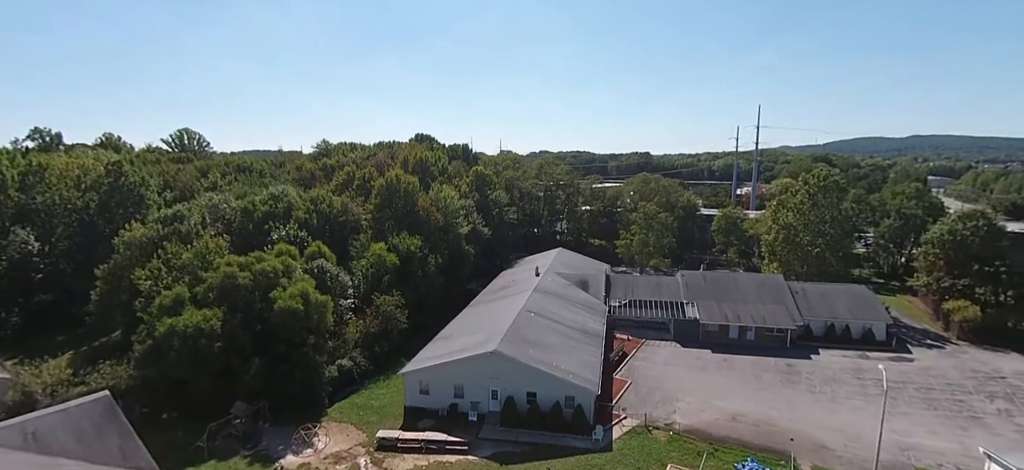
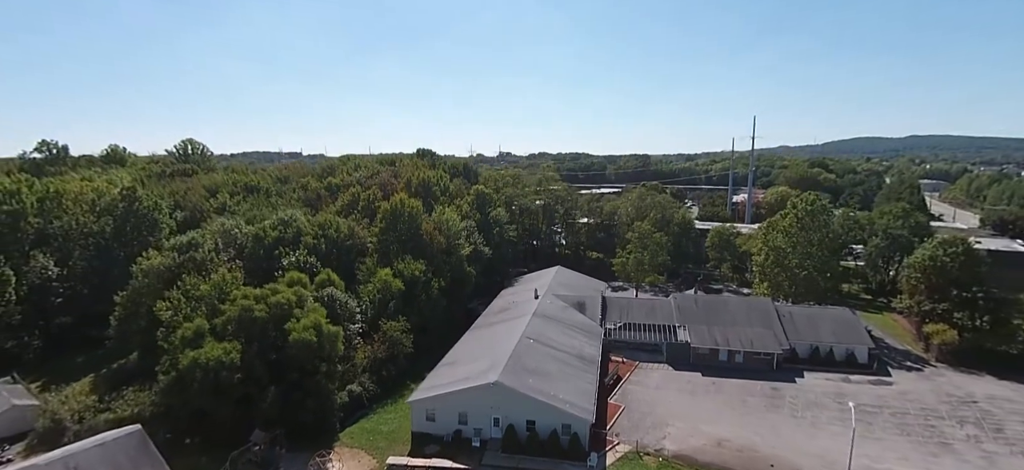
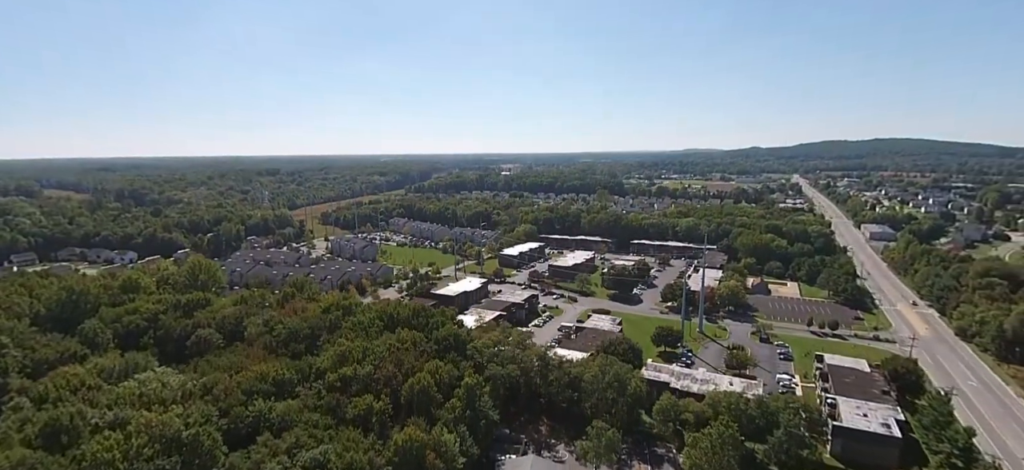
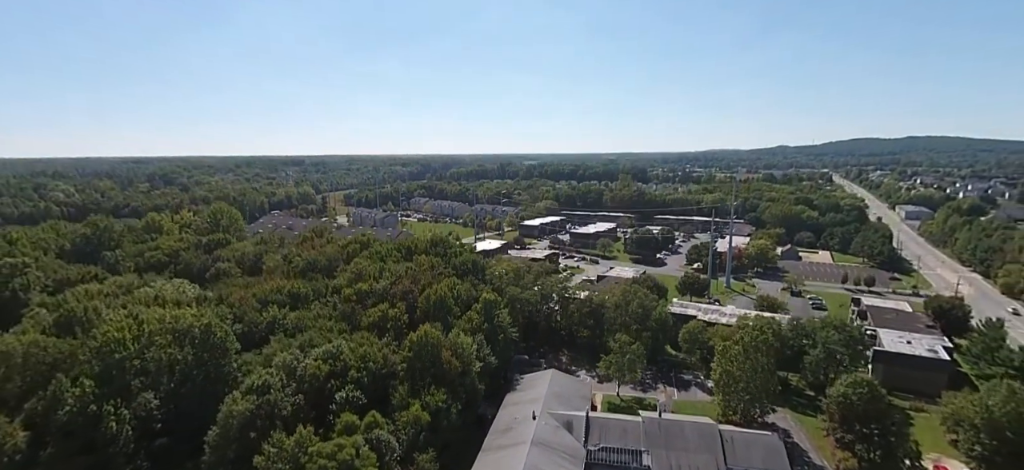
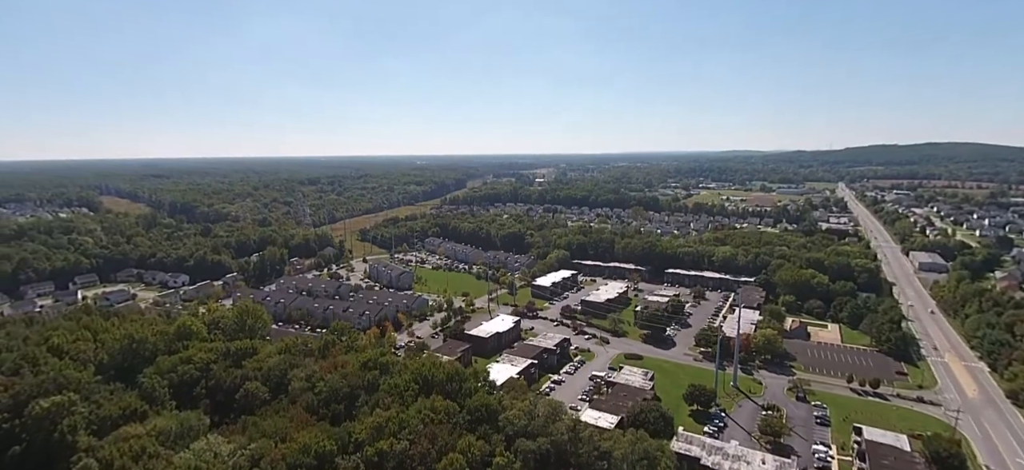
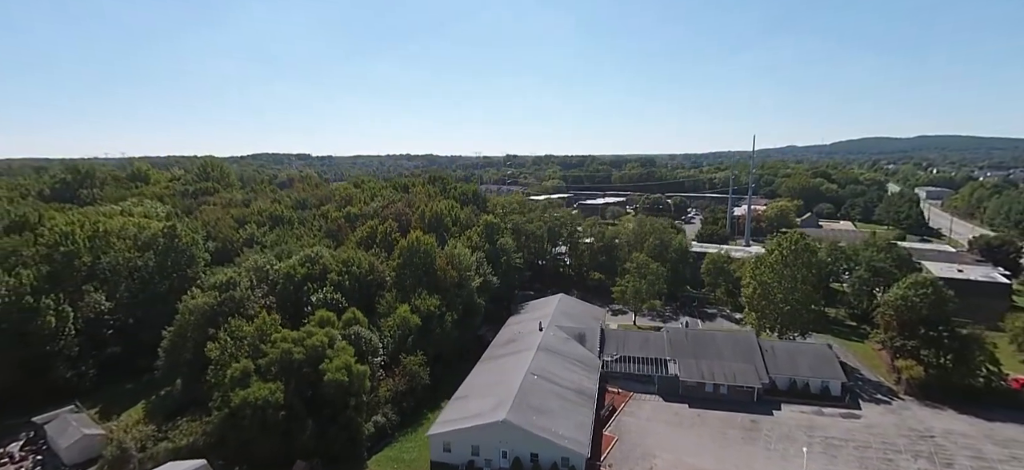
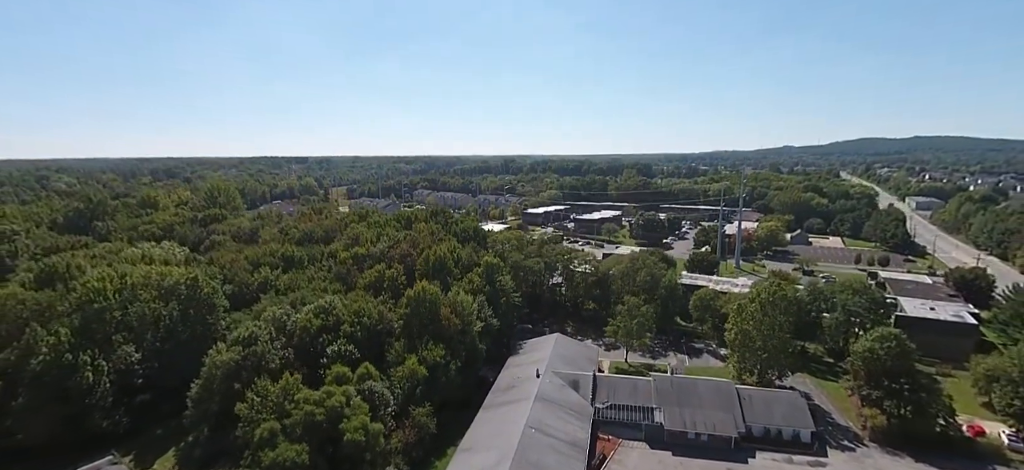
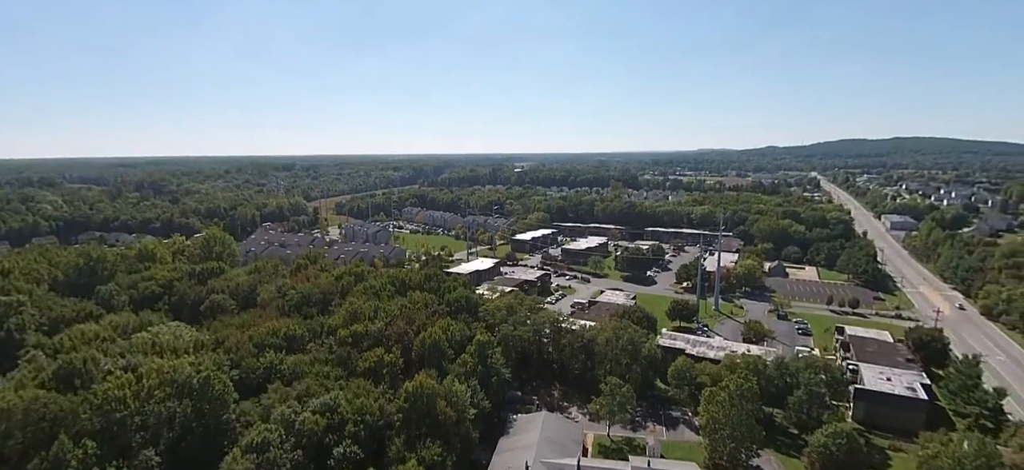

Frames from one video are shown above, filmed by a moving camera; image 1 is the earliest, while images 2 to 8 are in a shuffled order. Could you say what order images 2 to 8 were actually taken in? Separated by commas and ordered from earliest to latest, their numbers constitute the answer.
2, 6, 7, 4, 8, 3, 5
